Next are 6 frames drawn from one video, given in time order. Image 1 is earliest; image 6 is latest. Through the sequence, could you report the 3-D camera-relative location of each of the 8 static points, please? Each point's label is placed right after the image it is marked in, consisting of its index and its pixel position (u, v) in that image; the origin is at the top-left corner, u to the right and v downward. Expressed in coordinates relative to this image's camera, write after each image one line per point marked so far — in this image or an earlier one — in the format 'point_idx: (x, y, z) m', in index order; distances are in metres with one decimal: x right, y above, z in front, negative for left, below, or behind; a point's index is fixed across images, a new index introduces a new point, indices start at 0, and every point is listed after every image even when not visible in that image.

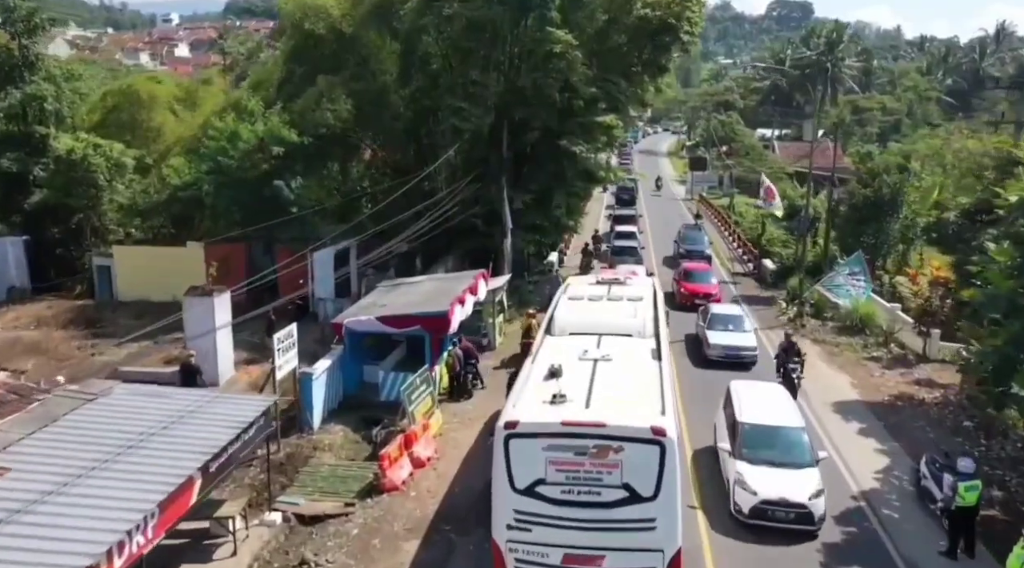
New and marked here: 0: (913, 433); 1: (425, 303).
0: (+7.3, -2.7, +17.3) m
1: (-1.8, -0.4, +19.6) m
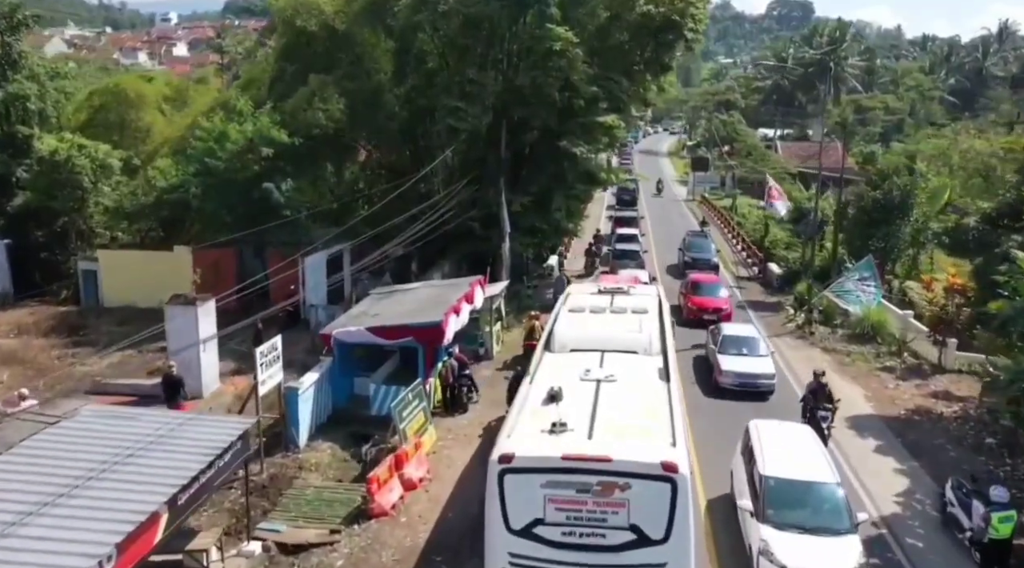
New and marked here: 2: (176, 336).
0: (+7.3, -2.9, +16.4) m
1: (-1.9, -0.6, +18.7) m
2: (-7.0, -1.1, +19.6) m
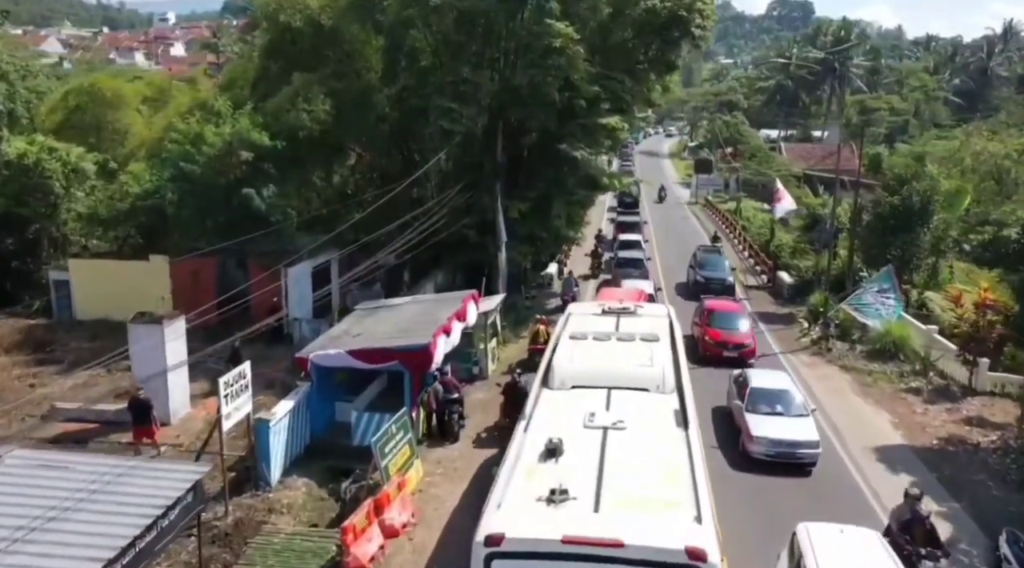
0: (+7.2, -3.2, +14.8) m
1: (-1.9, -0.9, +17.1) m
2: (-7.1, -1.4, +18.0) m
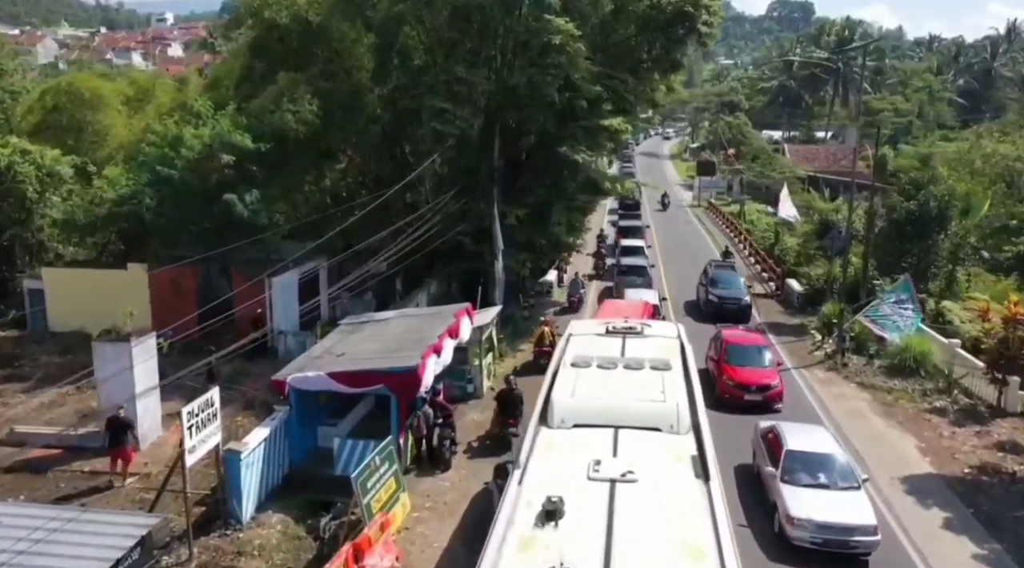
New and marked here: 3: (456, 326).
0: (+7.1, -3.5, +13.4) m
1: (-2.0, -1.1, +15.7) m
2: (-7.1, -1.7, +16.7) m
3: (-1.0, -0.8, +17.6) m
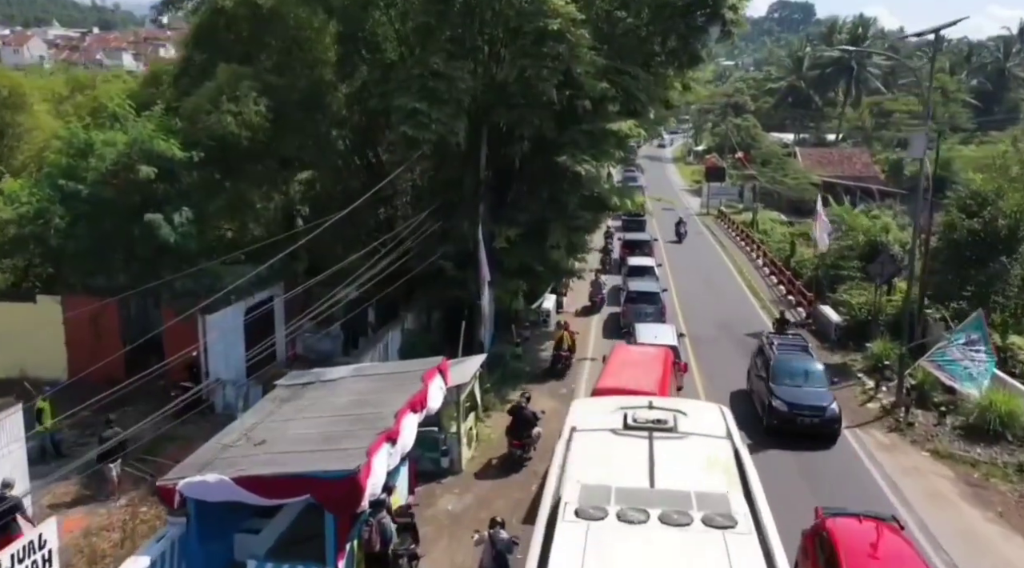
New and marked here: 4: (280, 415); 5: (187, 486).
0: (+6.9, -4.2, +9.2) m
1: (-2.2, -1.9, +11.5) m
2: (-7.4, -2.4, +12.5) m
3: (-1.3, -1.6, +13.4) m
4: (-3.2, -1.8, +13.2) m
5: (-3.6, -2.3, +10.6) m
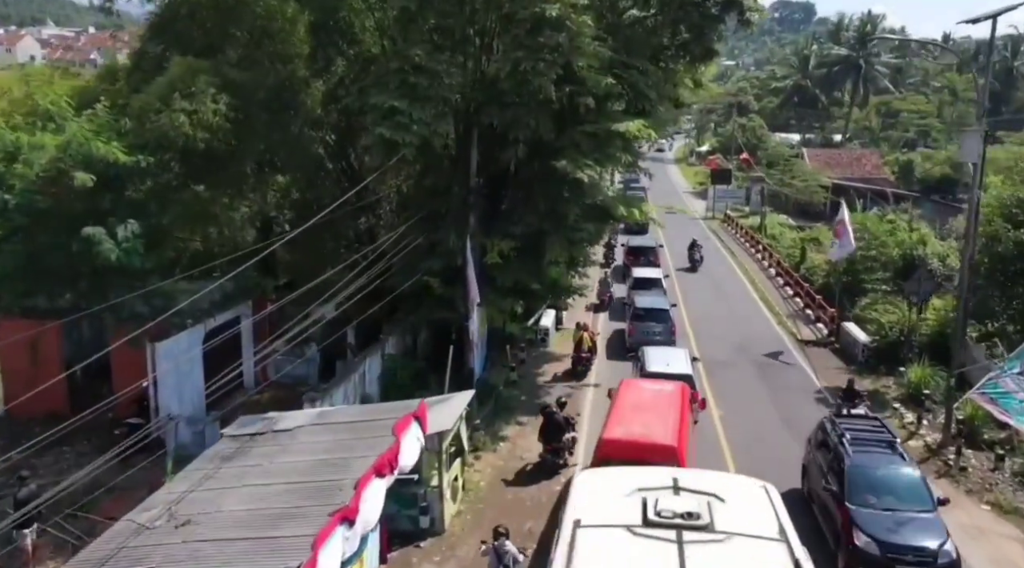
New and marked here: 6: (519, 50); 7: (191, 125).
0: (+6.8, -4.6, +6.8) m
1: (-2.4, -2.3, +9.2) m
2: (-7.5, -2.8, +10.1) m
3: (-1.4, -2.0, +11.0) m
4: (-3.3, -2.2, +10.8) m
5: (-3.7, -2.7, +8.2) m
6: (+0.1, +4.5, +18.0) m
7: (-6.0, +3.0, +17.6) m
